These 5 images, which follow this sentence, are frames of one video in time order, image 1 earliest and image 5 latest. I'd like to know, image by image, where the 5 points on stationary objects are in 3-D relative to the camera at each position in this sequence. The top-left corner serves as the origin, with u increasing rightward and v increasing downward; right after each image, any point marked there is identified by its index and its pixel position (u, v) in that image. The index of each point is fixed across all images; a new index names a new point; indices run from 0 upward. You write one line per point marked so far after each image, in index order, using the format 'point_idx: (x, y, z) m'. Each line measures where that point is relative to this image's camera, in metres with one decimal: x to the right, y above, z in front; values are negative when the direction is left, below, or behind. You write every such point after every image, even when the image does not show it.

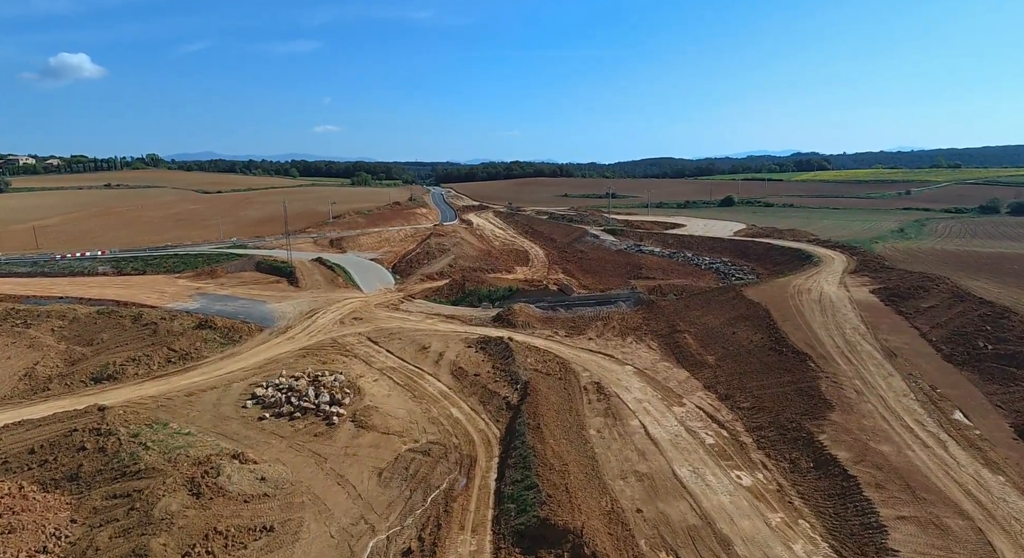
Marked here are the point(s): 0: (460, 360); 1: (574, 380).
0: (-1.9, -3.0, +18.8) m
1: (+2.0, -3.4, +17.1) m
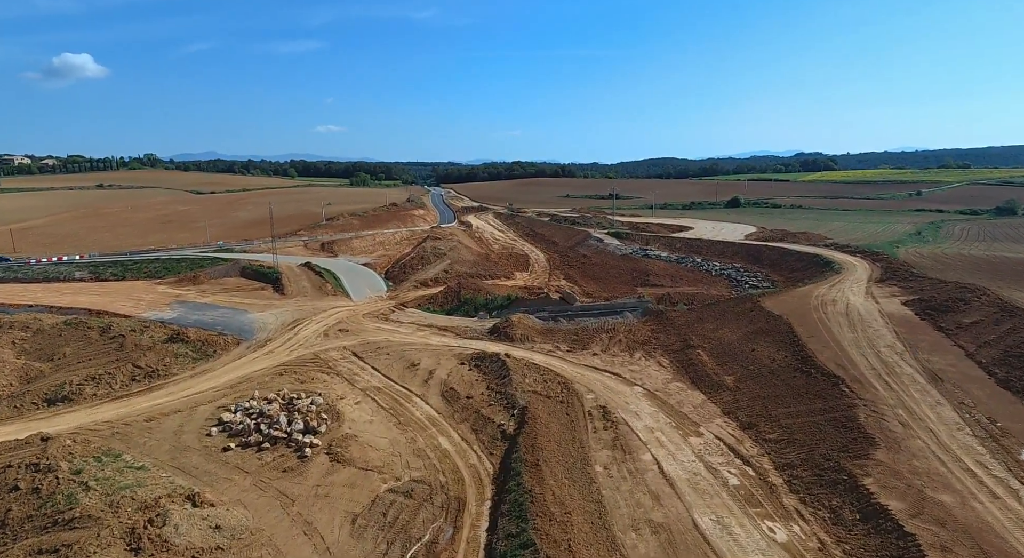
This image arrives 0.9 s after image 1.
0: (-2.0, -3.3, +17.0) m
1: (+1.9, -3.7, +15.4) m
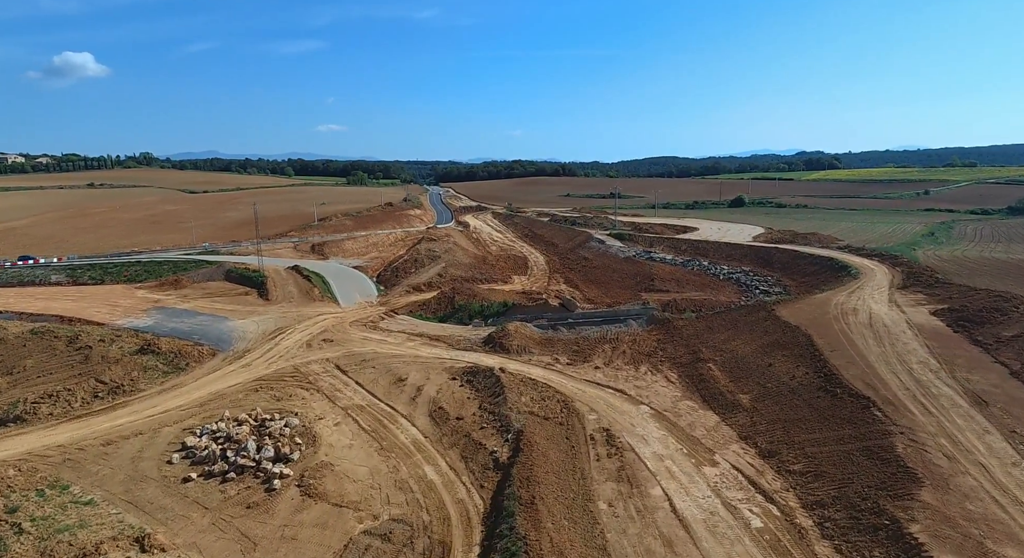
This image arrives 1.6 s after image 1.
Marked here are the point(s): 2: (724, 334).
0: (-2.2, -3.6, +15.6) m
1: (+1.8, -4.0, +14.0) m
2: (+7.6, -2.0, +18.5) m
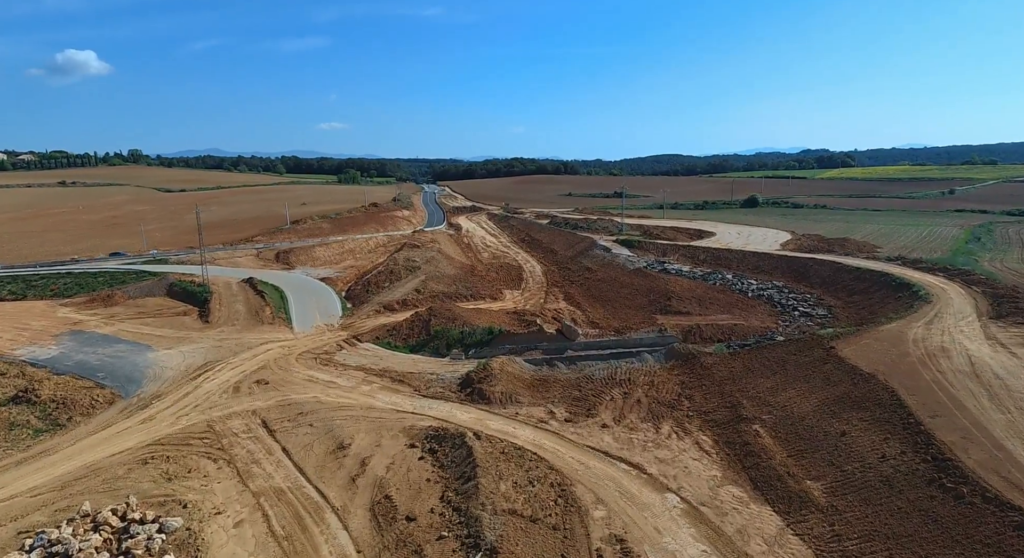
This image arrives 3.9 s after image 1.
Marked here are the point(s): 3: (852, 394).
0: (-2.7, -4.4, +11.3) m
1: (+1.3, -4.8, +9.7) m
2: (+7.1, -2.8, +14.2) m
3: (+8.2, -2.8, +12.5) m
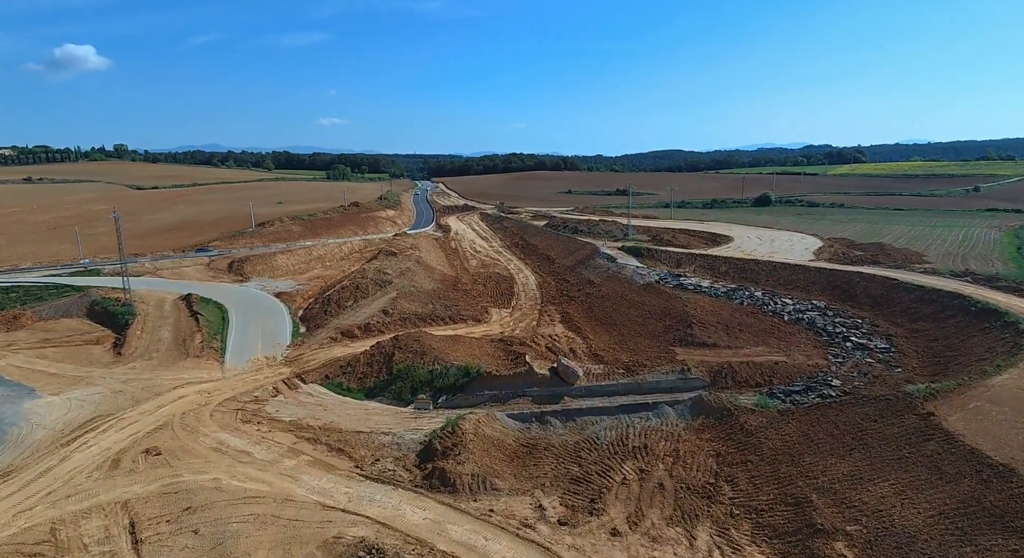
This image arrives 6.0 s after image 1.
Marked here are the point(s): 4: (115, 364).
0: (-3.2, -5.2, +7.3) m
1: (+0.7, -5.6, +5.6) m
2: (+6.6, -3.6, +10.1) m
3: (+7.7, -3.6, +8.4) m
4: (-12.8, -2.7, +16.8) m
